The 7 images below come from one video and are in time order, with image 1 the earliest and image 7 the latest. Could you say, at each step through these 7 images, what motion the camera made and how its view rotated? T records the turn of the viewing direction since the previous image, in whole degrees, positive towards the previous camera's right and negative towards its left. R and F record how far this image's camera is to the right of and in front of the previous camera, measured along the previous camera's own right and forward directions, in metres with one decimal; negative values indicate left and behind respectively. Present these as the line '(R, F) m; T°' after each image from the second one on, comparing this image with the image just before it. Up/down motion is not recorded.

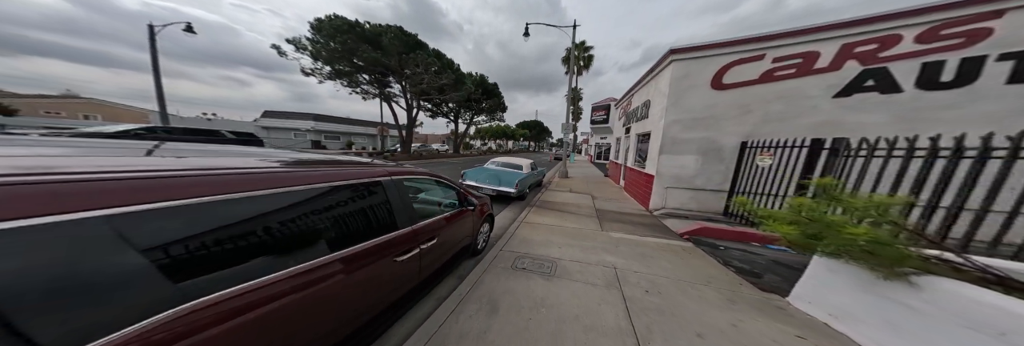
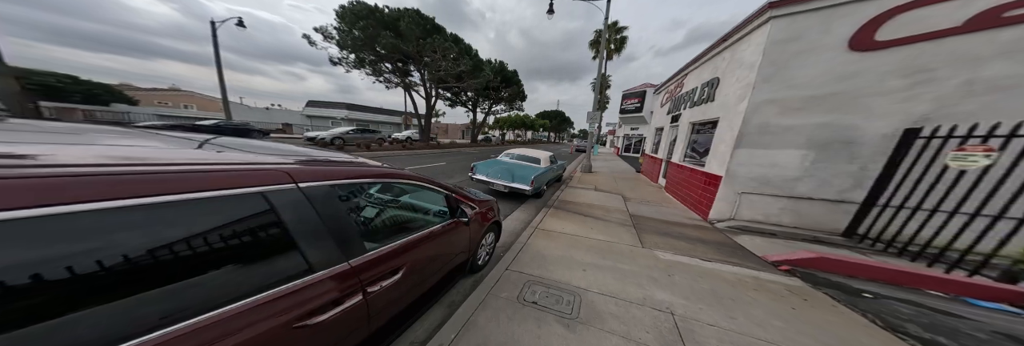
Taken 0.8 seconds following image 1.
(+0.1, +1.0) m; -5°
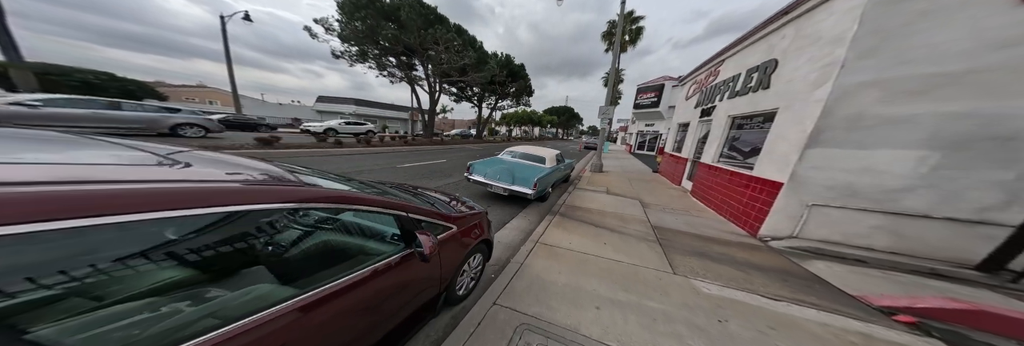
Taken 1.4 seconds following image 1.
(+0.2, +0.8) m; -2°
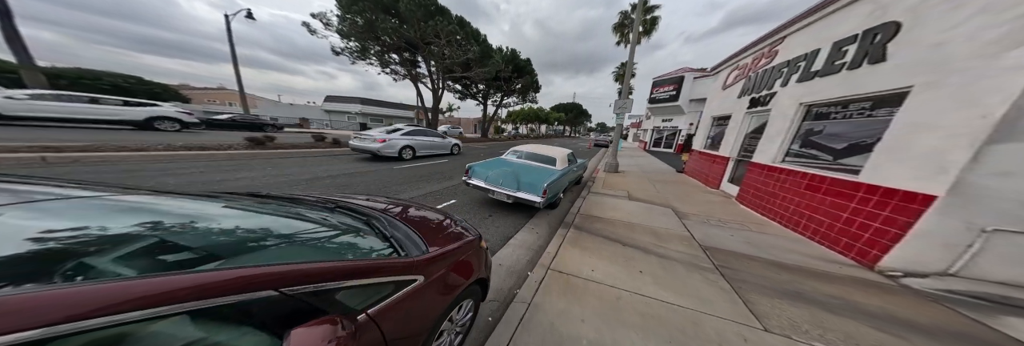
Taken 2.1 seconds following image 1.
(0.0, +0.9) m; -2°
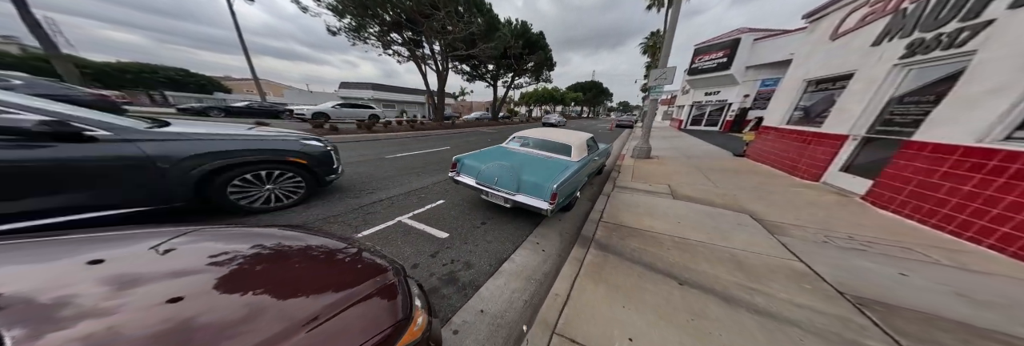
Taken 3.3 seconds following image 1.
(+0.3, +1.3) m; -5°
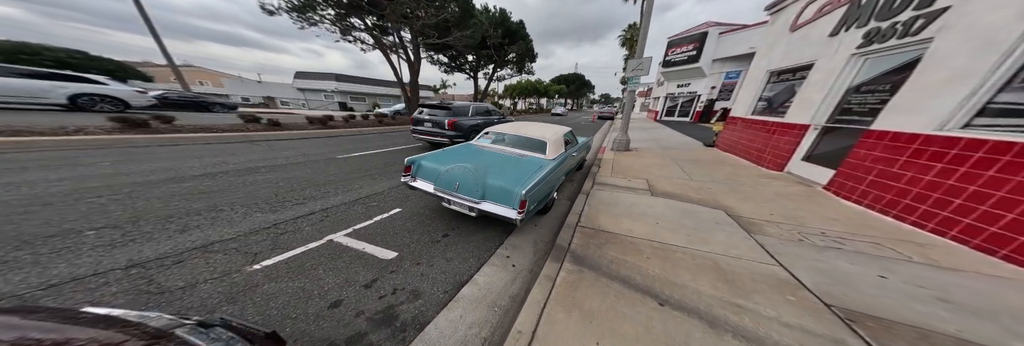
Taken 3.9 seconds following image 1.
(+0.3, +0.4) m; +5°
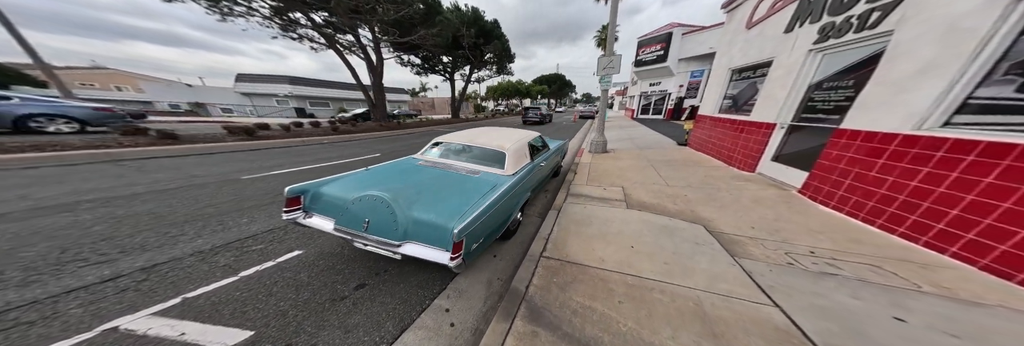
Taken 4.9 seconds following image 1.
(+0.5, +0.6) m; +4°
